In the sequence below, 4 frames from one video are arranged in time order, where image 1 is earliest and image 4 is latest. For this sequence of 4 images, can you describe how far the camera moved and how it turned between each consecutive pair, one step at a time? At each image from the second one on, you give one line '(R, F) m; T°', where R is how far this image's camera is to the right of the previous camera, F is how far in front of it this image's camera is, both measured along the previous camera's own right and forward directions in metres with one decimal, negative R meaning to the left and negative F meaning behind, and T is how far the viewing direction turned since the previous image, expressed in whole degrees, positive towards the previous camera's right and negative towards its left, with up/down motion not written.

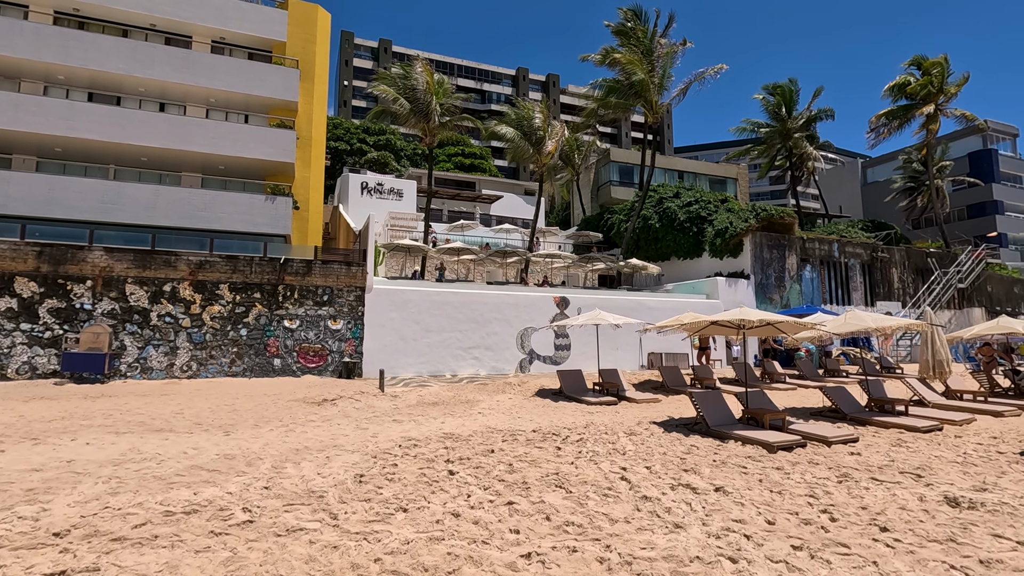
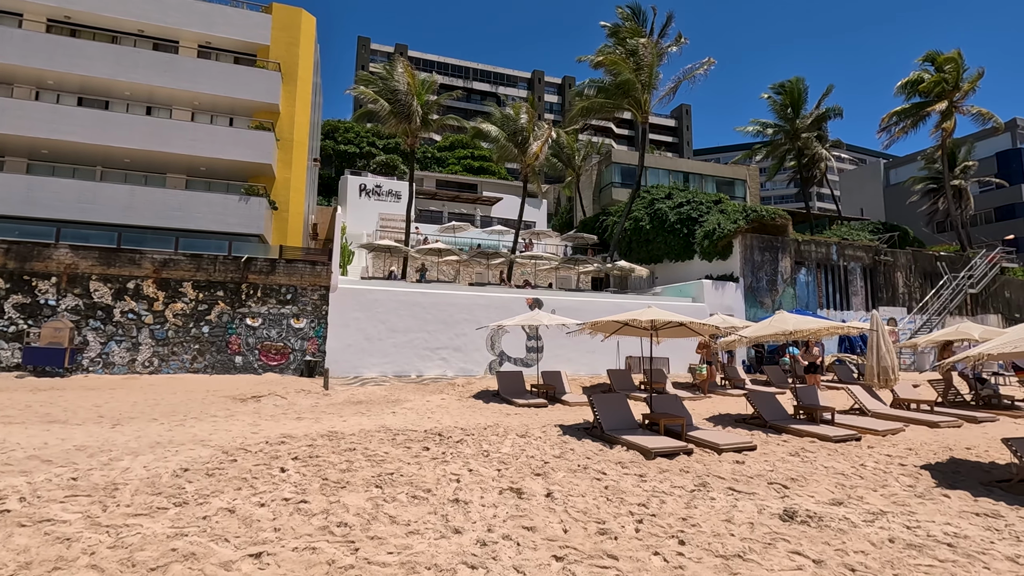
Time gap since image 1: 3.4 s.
(+2.0, +0.2) m; -3°
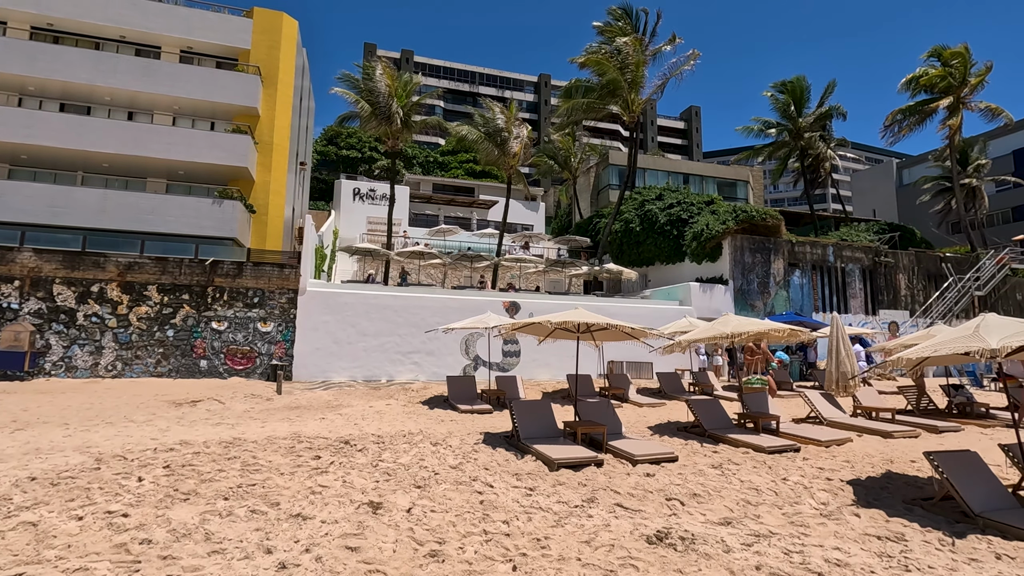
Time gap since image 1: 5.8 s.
(+1.4, +0.4) m; -2°
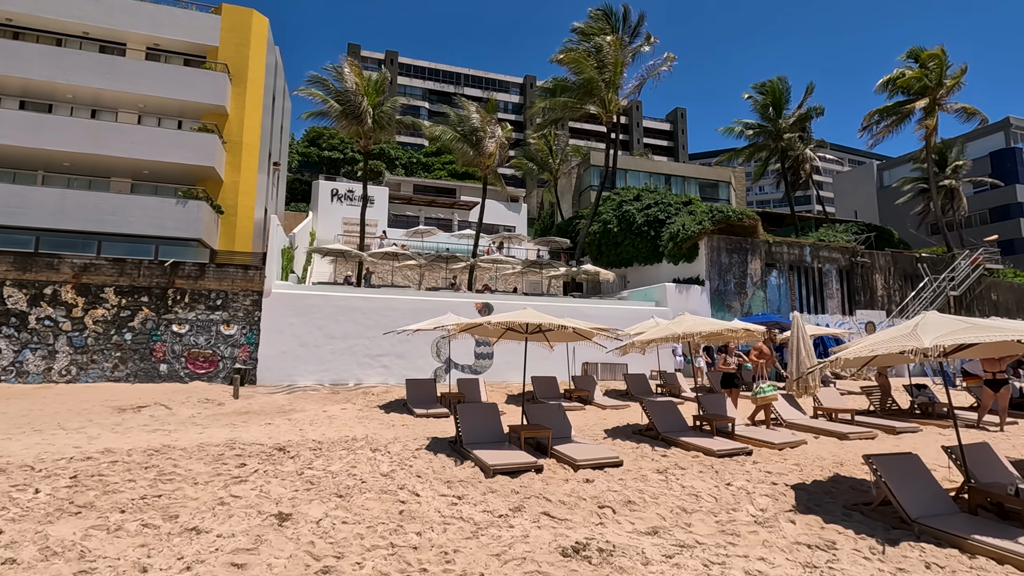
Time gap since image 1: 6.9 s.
(+0.6, +0.2) m; +1°
